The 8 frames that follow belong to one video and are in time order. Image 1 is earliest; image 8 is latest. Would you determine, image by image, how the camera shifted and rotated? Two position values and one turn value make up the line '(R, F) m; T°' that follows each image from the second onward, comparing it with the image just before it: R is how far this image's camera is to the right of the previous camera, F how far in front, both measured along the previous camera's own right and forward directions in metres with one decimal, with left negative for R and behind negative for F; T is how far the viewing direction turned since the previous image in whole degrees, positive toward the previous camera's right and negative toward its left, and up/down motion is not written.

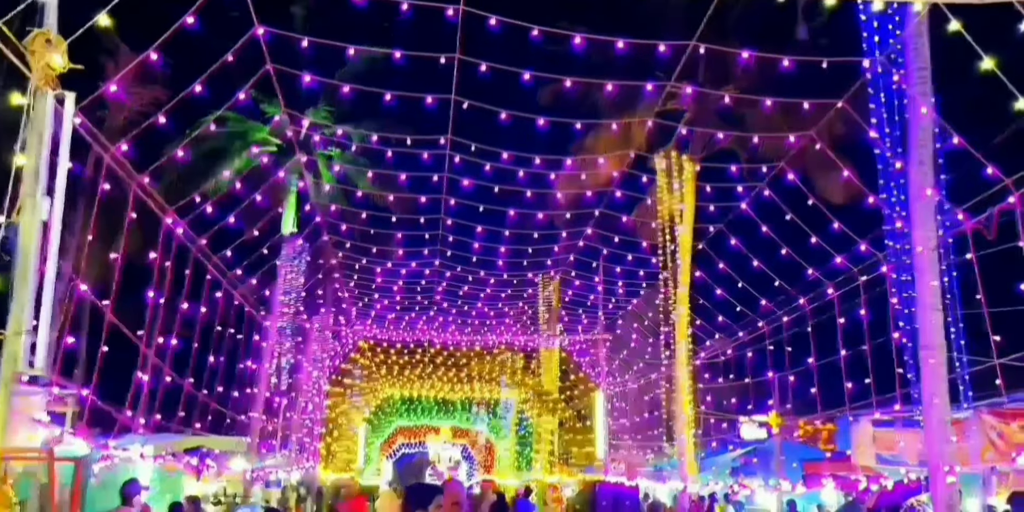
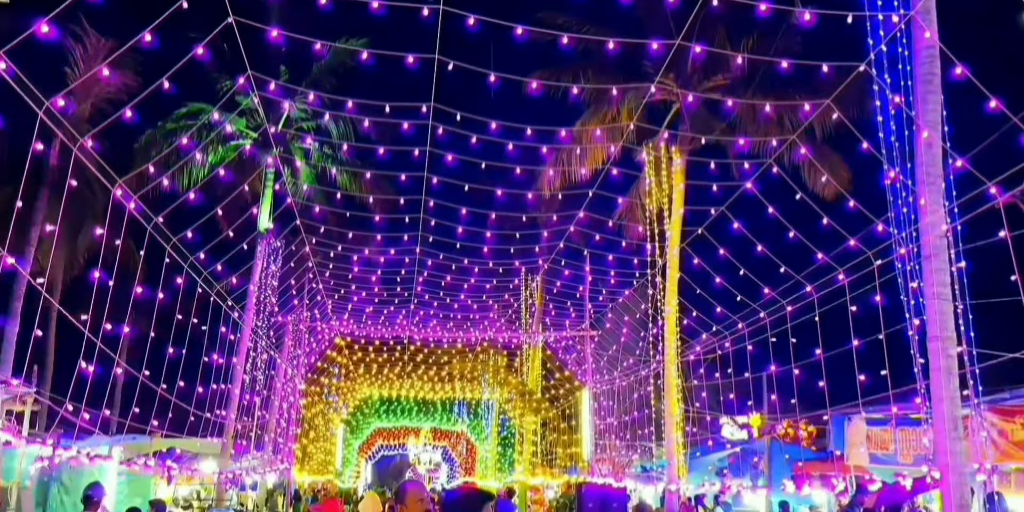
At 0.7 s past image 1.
(0.0, +0.4) m; +1°
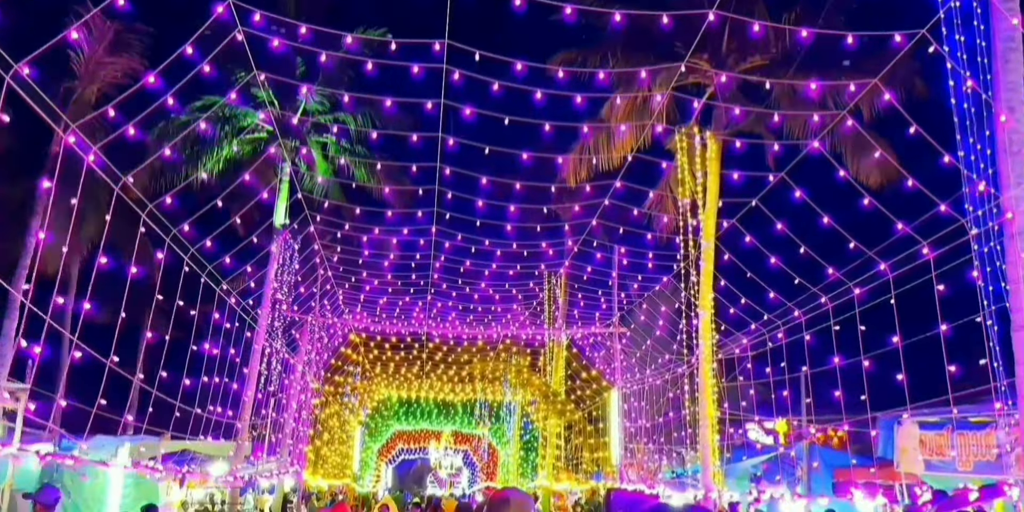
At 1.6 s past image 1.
(0.0, +0.6) m; -2°
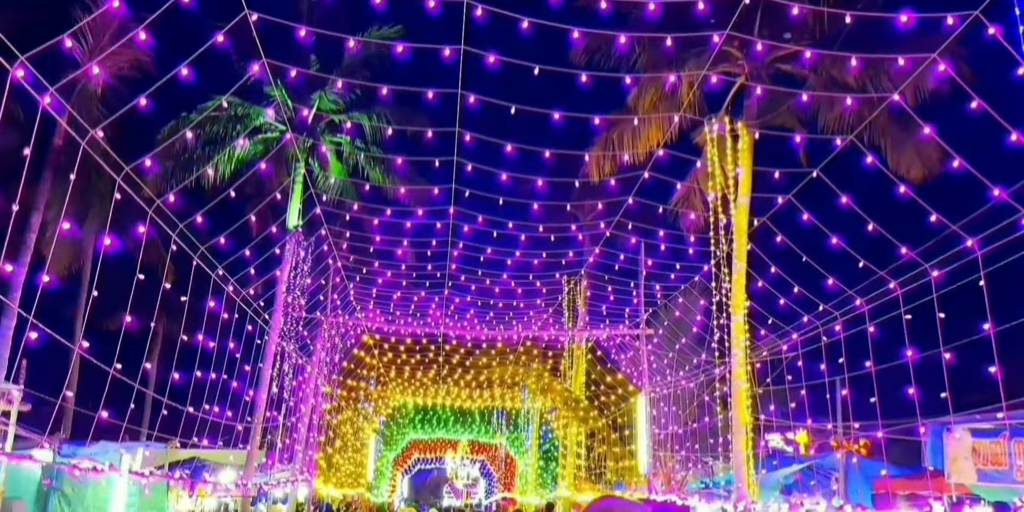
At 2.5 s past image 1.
(-0.1, +0.5) m; -1°
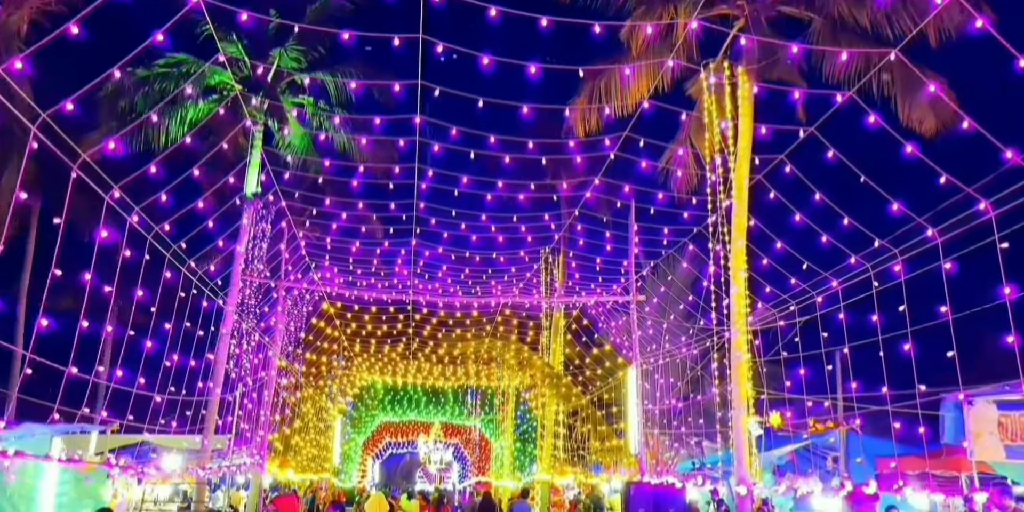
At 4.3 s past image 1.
(0.0, +1.0) m; +2°
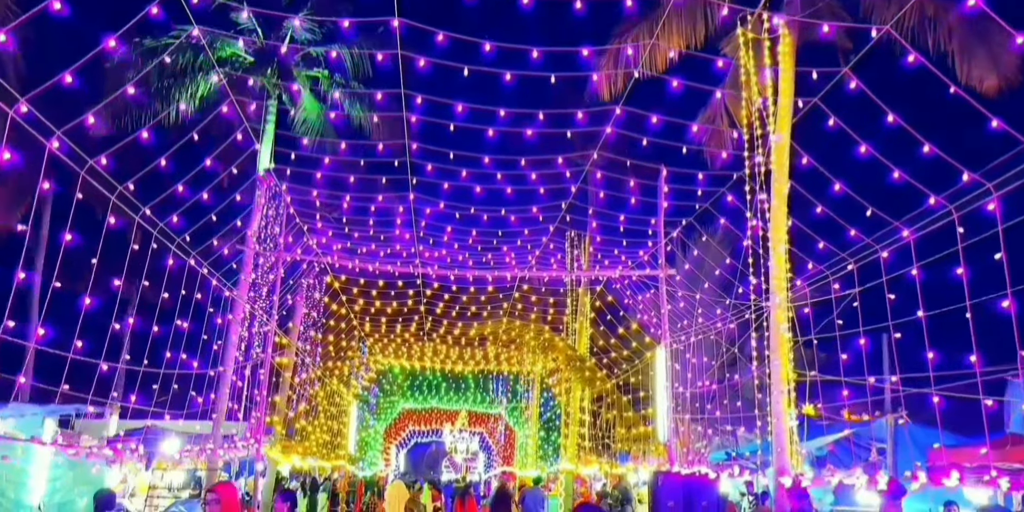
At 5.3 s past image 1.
(+0.1, +0.7) m; -2°
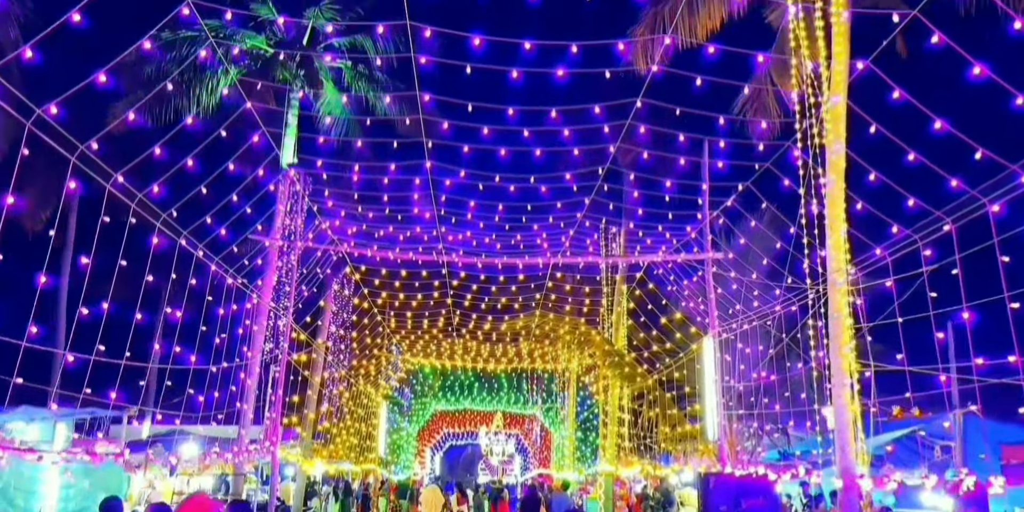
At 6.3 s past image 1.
(0.0, +0.6) m; -2°
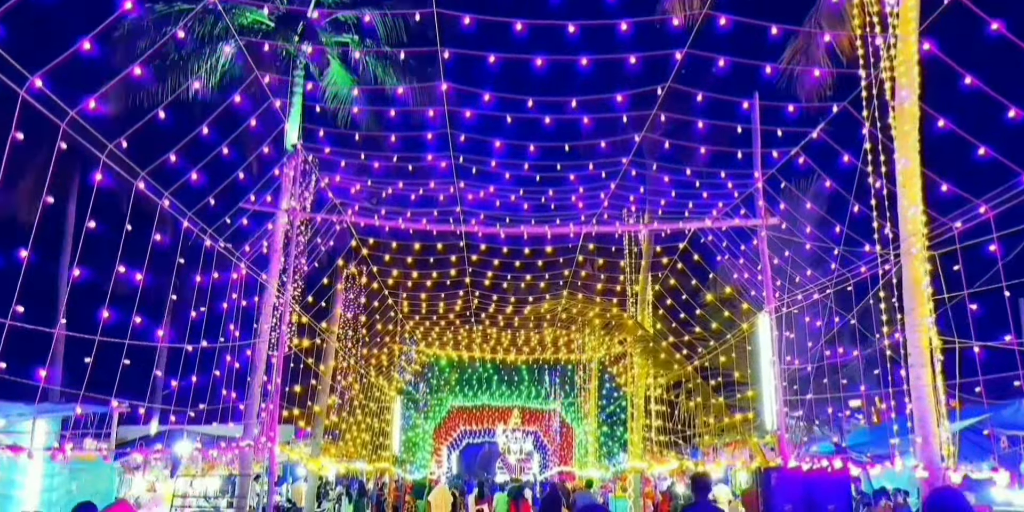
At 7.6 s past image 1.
(-0.1, +0.9) m; -1°
